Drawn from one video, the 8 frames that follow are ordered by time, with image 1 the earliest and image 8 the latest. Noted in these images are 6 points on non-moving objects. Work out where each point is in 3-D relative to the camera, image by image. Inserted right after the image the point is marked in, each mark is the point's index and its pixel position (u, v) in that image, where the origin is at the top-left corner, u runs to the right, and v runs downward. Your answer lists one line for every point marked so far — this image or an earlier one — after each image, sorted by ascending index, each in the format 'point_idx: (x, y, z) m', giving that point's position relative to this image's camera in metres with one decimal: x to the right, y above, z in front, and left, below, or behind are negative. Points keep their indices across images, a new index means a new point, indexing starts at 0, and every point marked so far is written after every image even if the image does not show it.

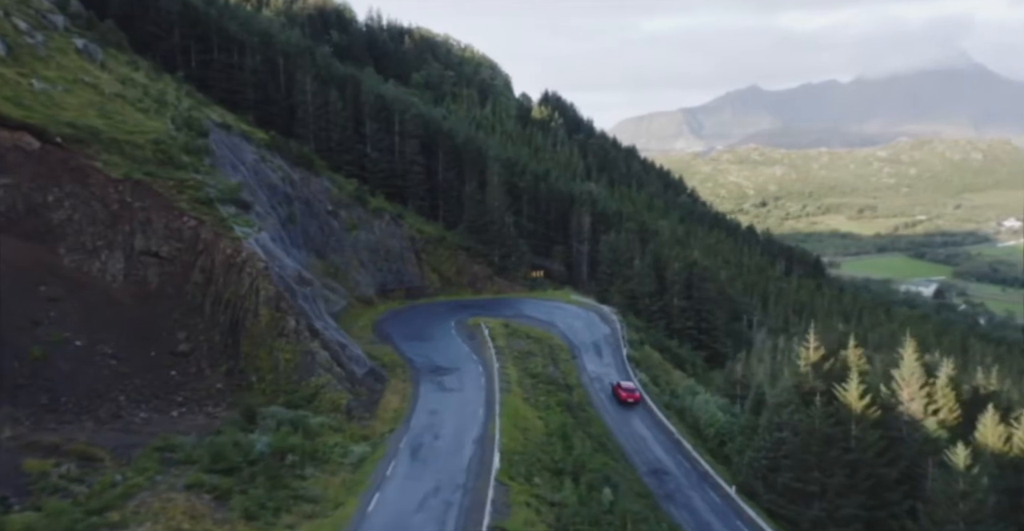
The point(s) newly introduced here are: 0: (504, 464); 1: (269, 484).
0: (-0.1, -4.3, +19.2) m
1: (-4.6, -4.2, +16.6) m
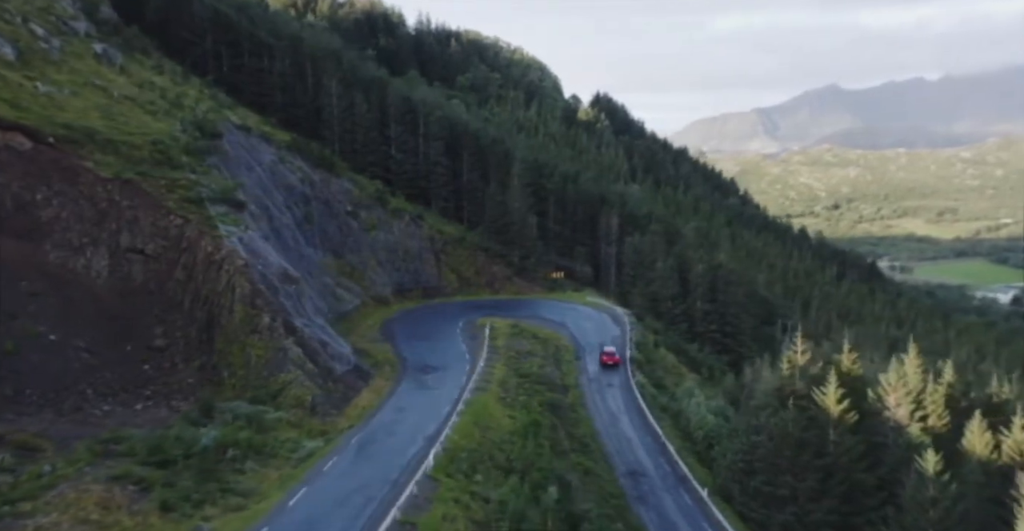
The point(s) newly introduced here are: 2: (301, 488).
0: (-1.3, -4.3, +19.3) m
1: (-6.1, -4.1, +16.9) m
2: (-4.1, -4.4, +17.0) m
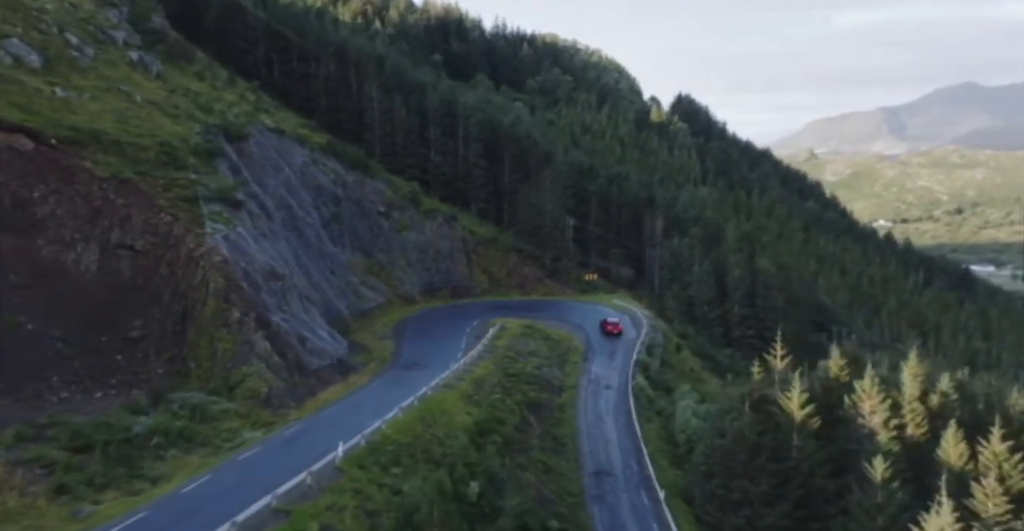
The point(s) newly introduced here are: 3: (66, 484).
0: (-3.2, -4.2, +19.8) m
1: (-8.1, -4.0, +17.8) m
2: (-6.1, -4.2, +17.7) m
3: (-8.1, -4.0, +16.3) m
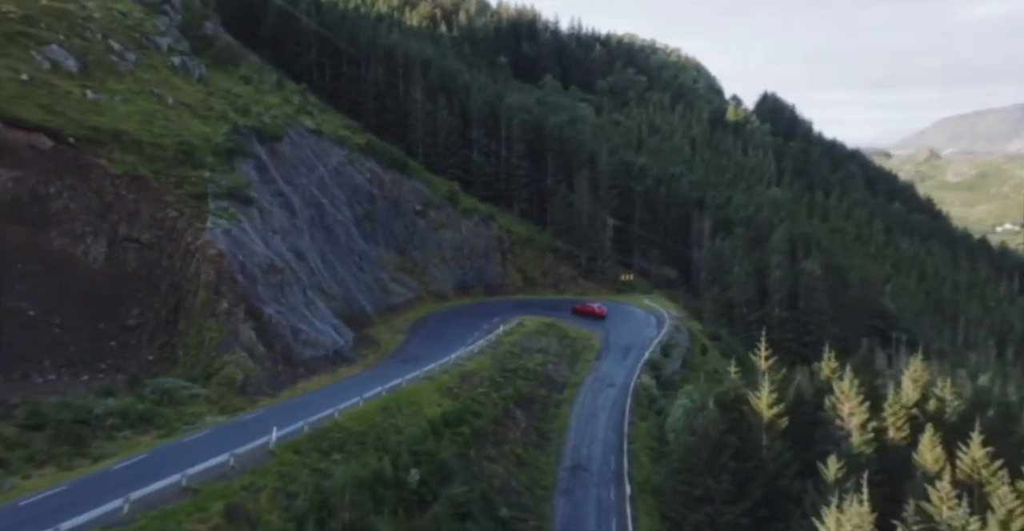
0: (-4.7, -4.0, +20.6) m
1: (-9.8, -3.7, +19.1) m
2: (-7.8, -4.0, +18.8) m
3: (-9.9, -3.7, +17.6) m
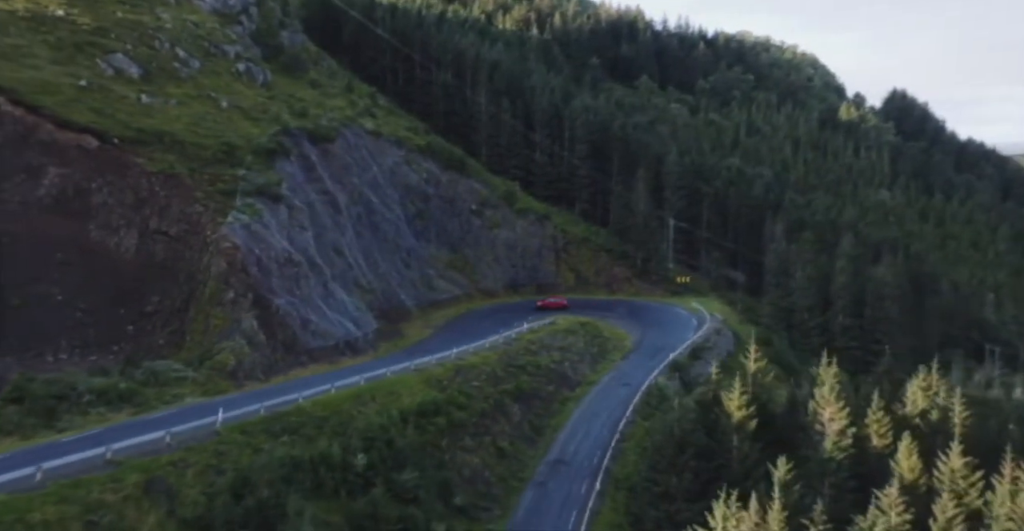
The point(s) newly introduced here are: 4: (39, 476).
0: (-6.2, -3.8, +22.0) m
1: (-11.4, -3.4, +21.2) m
2: (-9.5, -3.8, +20.6) m
3: (-11.7, -3.4, +19.6) m
4: (-8.4, -3.8, +15.7) m
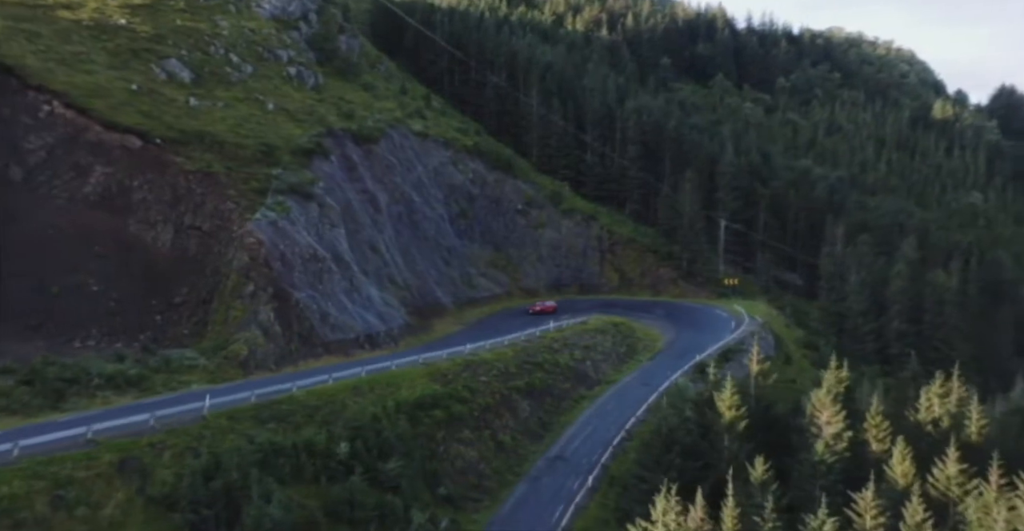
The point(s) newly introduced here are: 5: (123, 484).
0: (-6.8, -3.6, +23.1) m
1: (-12.1, -3.2, +22.8) m
2: (-10.2, -3.5, +22.1) m
3: (-12.5, -3.2, +21.3) m
4: (-9.6, -3.6, +17.1) m
5: (-7.8, -4.4, +17.8) m
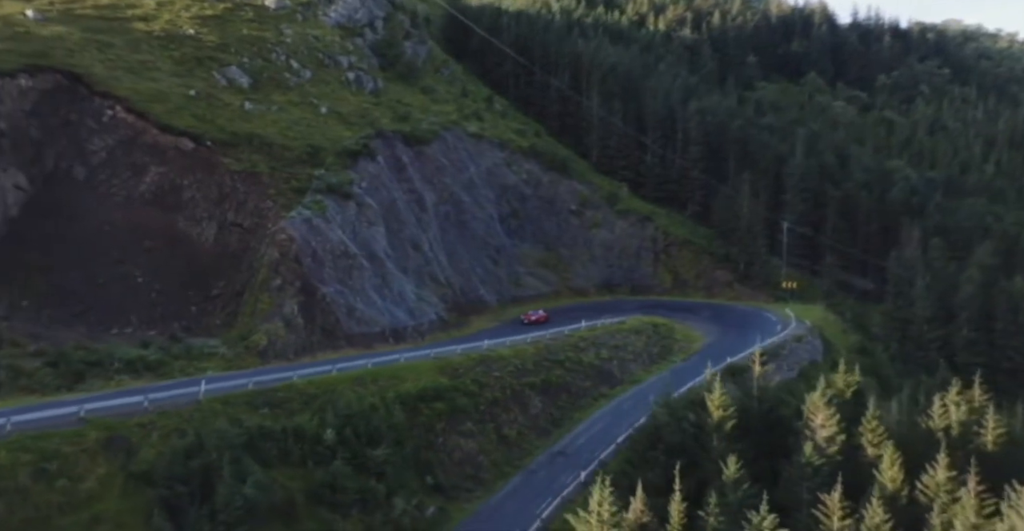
0: (-7.3, -3.5, +24.7) m
1: (-12.6, -3.0, +24.9) m
2: (-10.8, -3.3, +24.0) m
3: (-13.1, -3.0, +23.5) m
4: (-10.8, -3.4, +19.0) m
5: (-8.9, -4.2, +19.5) m
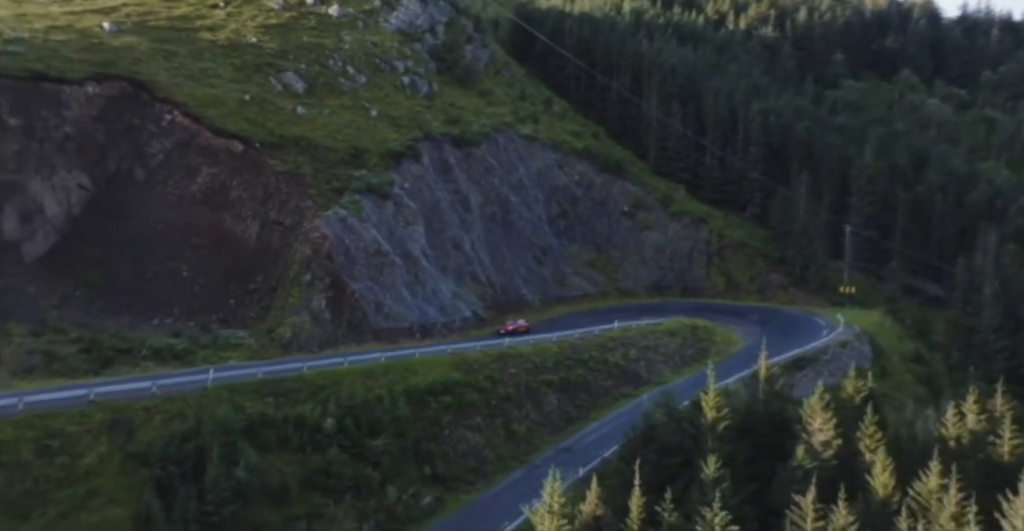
0: (-7.5, -3.3, +26.2) m
1: (-12.7, -2.8, +27.0) m
2: (-11.0, -3.2, +25.9) m
3: (-13.4, -2.8, +25.6) m
4: (-11.5, -3.2, +20.9) m
5: (-9.7, -4.1, +21.2) m
